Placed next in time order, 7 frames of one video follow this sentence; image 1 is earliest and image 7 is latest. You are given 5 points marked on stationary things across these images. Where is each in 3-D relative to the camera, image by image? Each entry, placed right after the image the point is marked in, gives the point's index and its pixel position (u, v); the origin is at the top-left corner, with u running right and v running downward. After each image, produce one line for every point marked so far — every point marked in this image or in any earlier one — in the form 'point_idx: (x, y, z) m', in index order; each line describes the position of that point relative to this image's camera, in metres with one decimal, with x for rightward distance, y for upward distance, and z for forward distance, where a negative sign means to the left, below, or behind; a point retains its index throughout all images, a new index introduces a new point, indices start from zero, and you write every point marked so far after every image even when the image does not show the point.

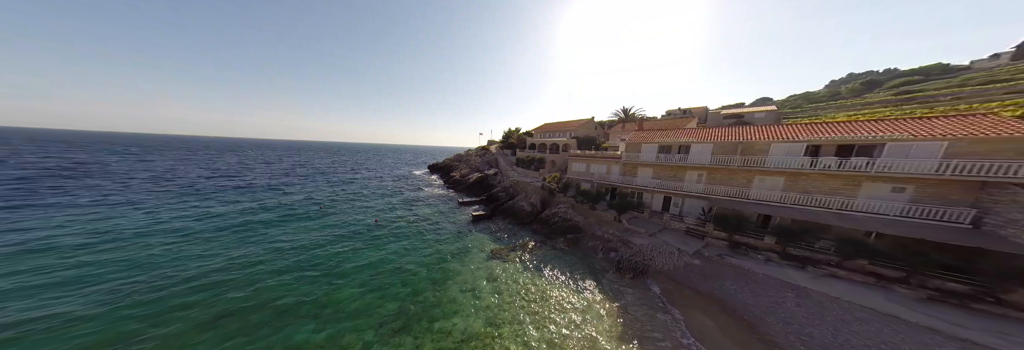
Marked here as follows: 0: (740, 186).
0: (+16.8, -0.8, +14.7) m
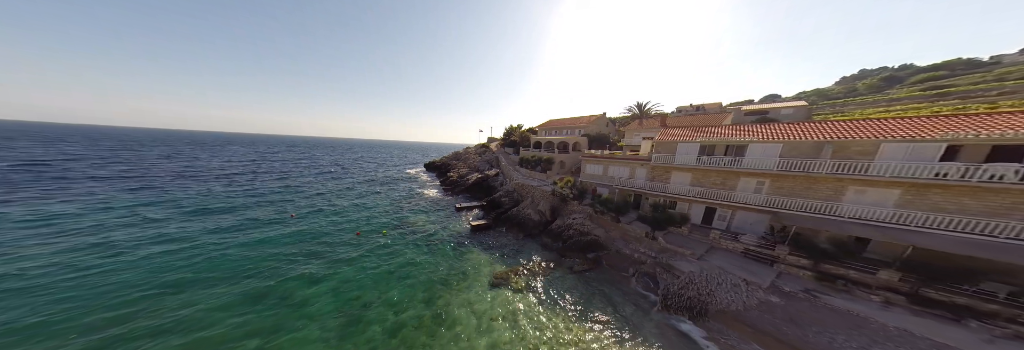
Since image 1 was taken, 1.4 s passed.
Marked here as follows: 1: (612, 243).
0: (+17.9, -1.4, +11.5) m
1: (+10.0, -6.7, +19.7) m
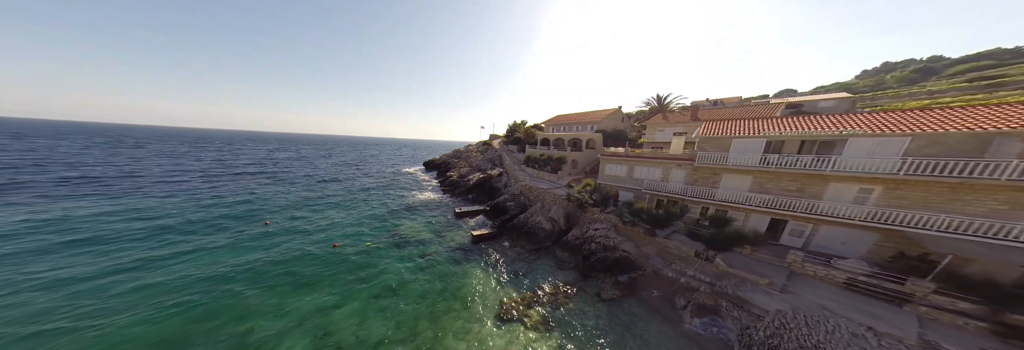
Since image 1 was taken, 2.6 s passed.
0: (+18.8, -1.6, +8.0) m
1: (+10.9, -6.9, +16.3) m
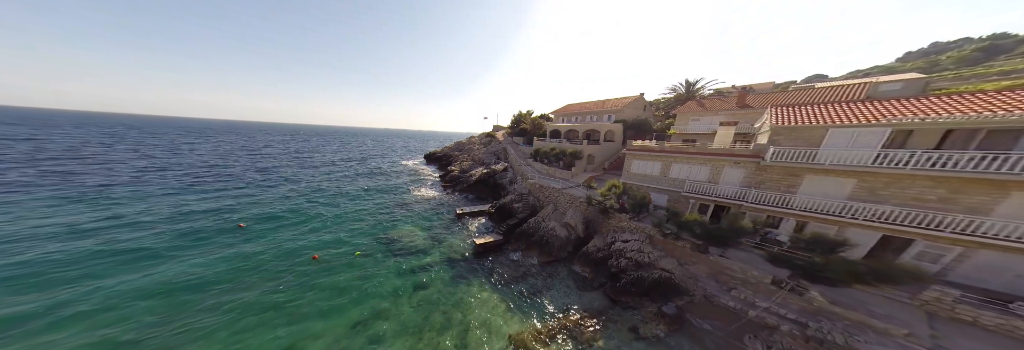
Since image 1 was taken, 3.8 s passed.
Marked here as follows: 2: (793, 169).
0: (+19.5, -1.9, +4.4) m
1: (+11.7, -7.0, +12.9) m
2: (+15.8, +0.3, +11.3) m
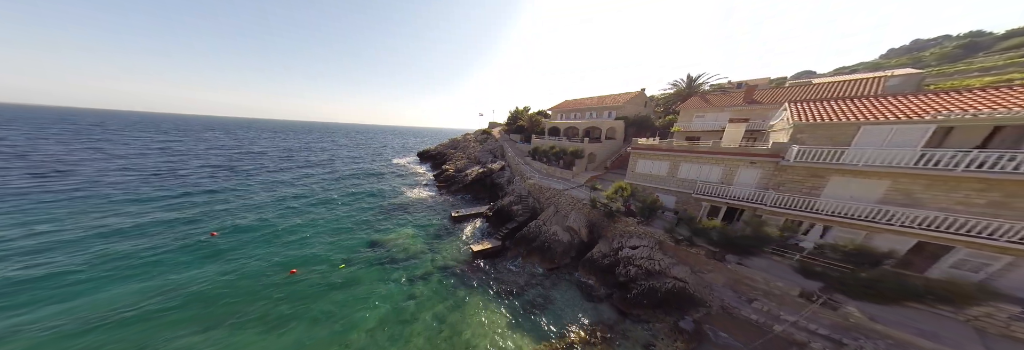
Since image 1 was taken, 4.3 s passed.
0: (+19.9, -2.0, +3.7) m
1: (+11.9, -7.1, +12.1) m
2: (+15.9, +0.2, +10.5) m
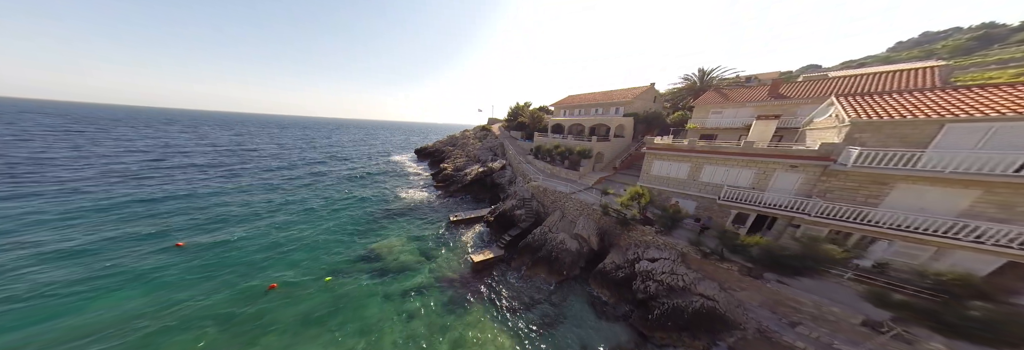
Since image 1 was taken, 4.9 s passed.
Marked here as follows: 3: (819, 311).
0: (+20.3, -2.4, +2.3) m
1: (+12.3, -7.4, +10.6) m
2: (+16.2, -0.1, +8.9) m
3: (+13.5, -6.0, +8.8) m
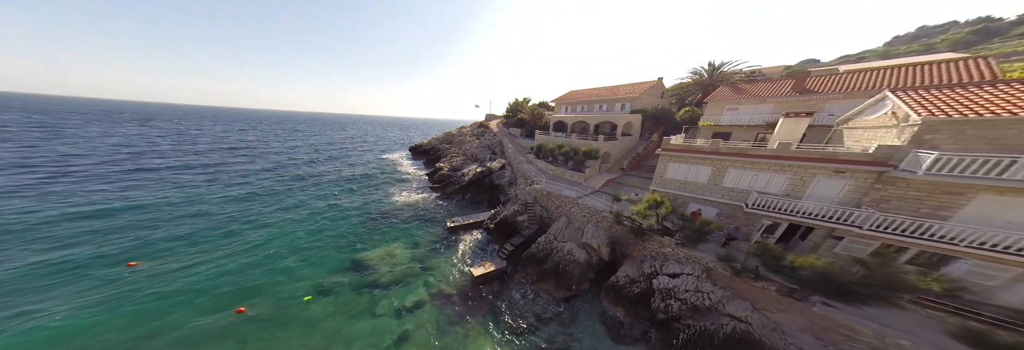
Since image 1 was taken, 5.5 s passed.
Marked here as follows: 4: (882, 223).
0: (+20.8, -2.7, +1.1) m
1: (+12.7, -7.7, +9.3) m
2: (+16.6, -0.4, +7.6) m
3: (+13.9, -6.3, +7.5) m
4: (+16.1, -2.1, +8.7) m
